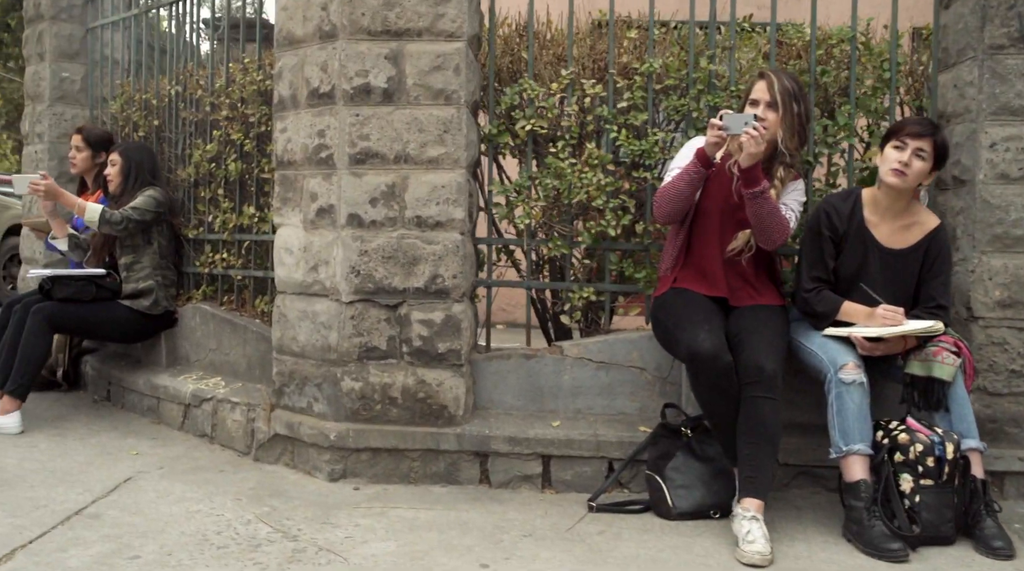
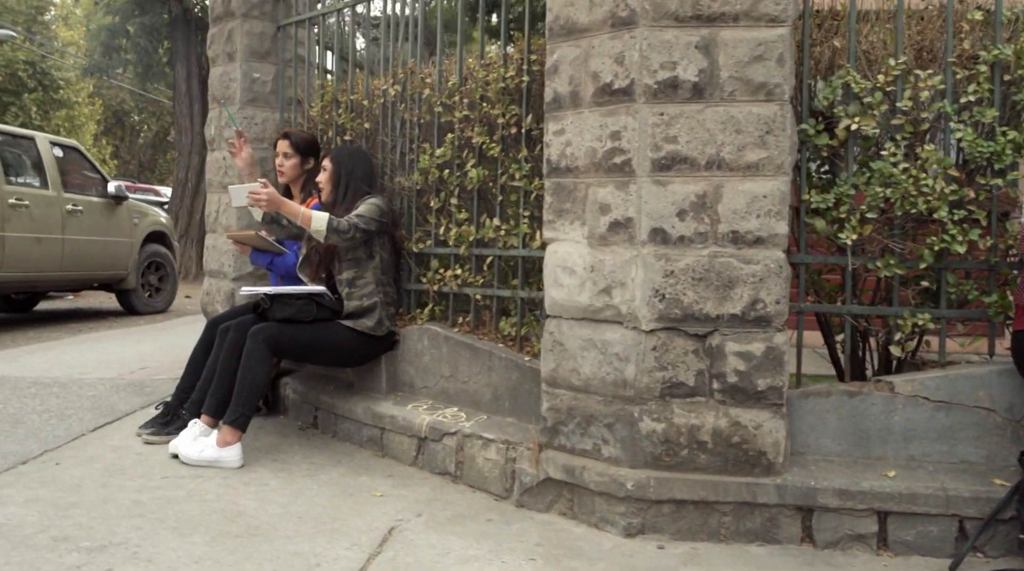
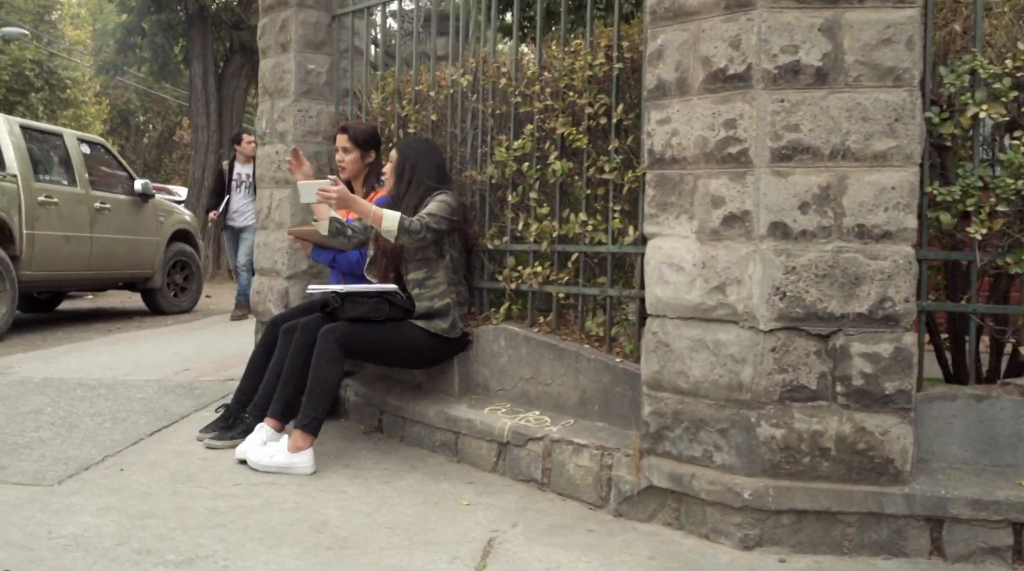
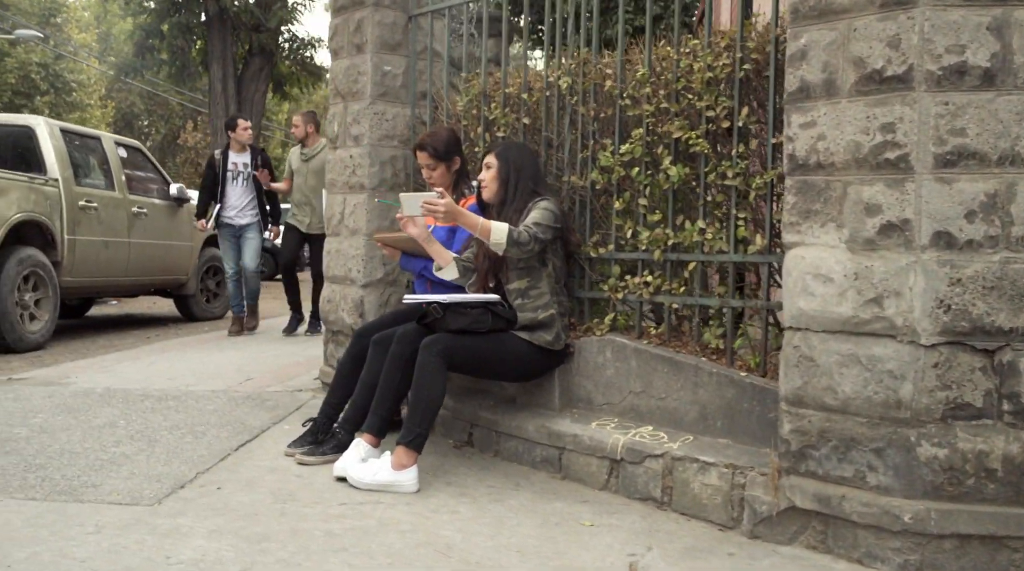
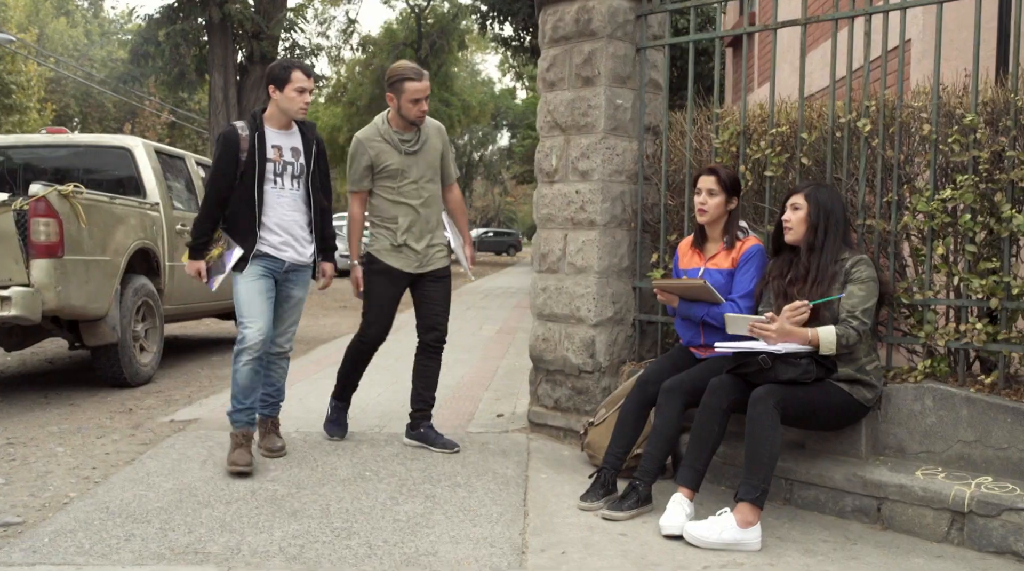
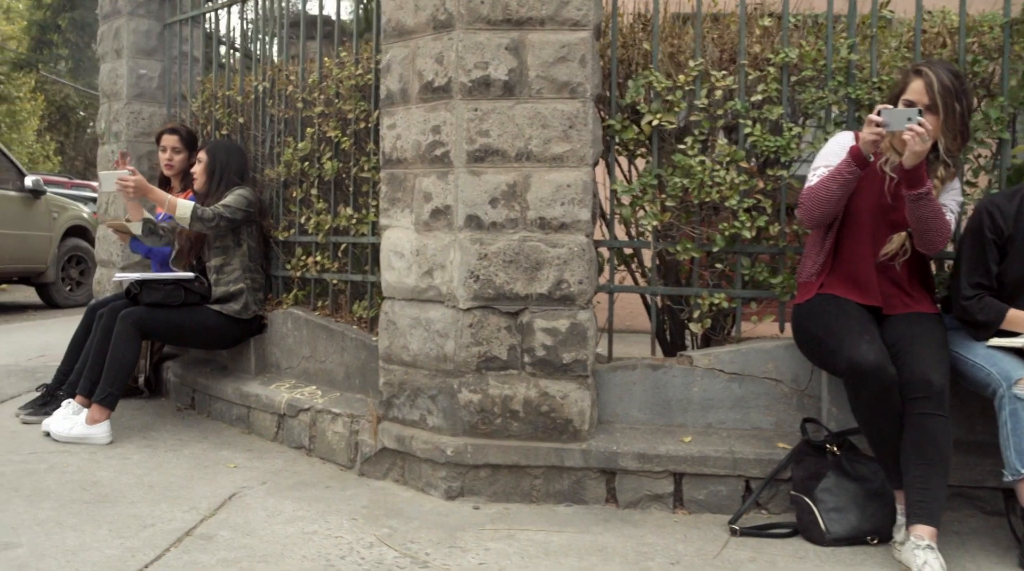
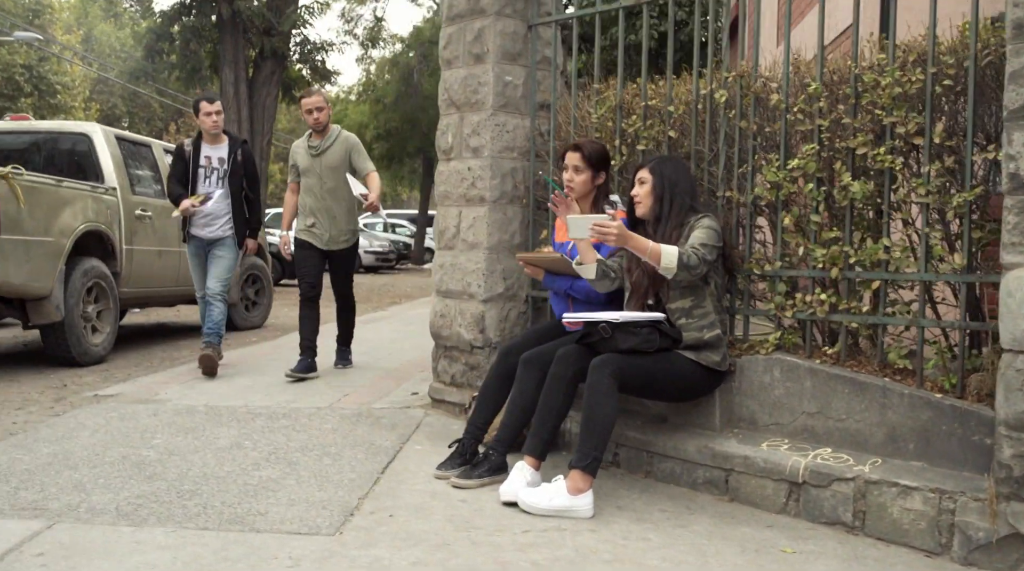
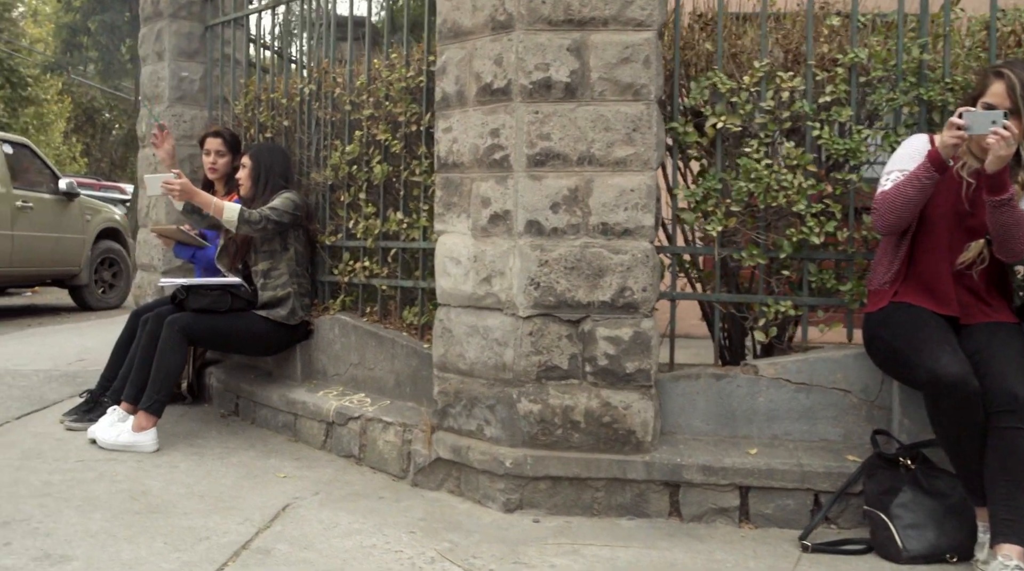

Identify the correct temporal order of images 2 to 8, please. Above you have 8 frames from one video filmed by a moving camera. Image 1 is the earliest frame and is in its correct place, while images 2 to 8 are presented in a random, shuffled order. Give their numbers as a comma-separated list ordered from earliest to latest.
6, 8, 2, 3, 4, 7, 5
